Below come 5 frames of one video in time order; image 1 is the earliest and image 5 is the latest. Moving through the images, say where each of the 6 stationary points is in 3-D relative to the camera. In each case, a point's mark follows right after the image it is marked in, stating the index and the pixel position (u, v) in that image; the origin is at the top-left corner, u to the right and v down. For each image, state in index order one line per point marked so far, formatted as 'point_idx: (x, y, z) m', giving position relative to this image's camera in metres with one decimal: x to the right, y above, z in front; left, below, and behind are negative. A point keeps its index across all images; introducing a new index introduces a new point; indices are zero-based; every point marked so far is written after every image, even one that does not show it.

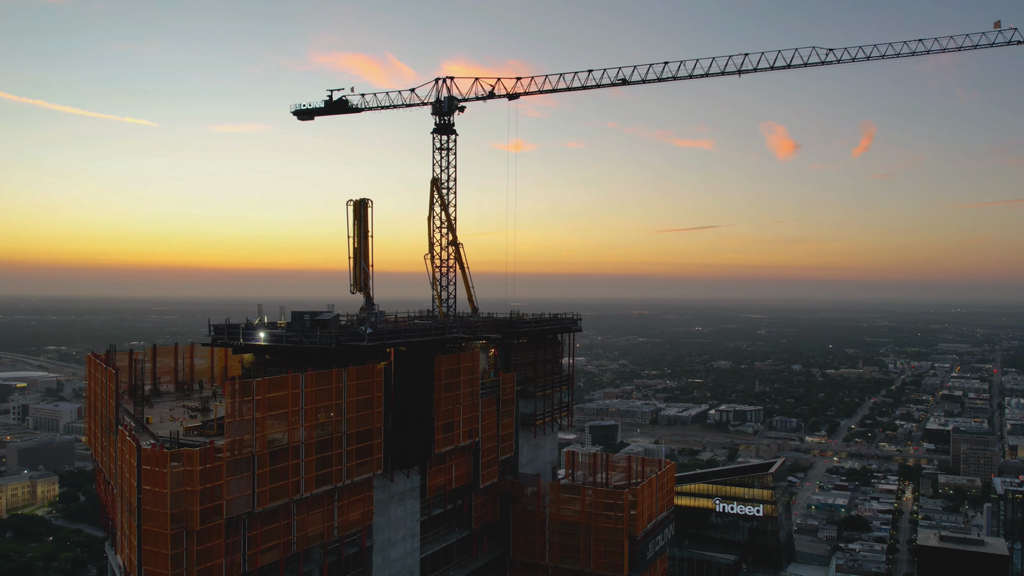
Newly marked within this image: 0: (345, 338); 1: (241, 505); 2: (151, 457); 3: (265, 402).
0: (-4.3, -1.3, +18.1) m
1: (-5.5, -4.4, +14.2) m
2: (-6.9, -3.2, +13.2) m
3: (-5.2, -2.4, +14.8) m
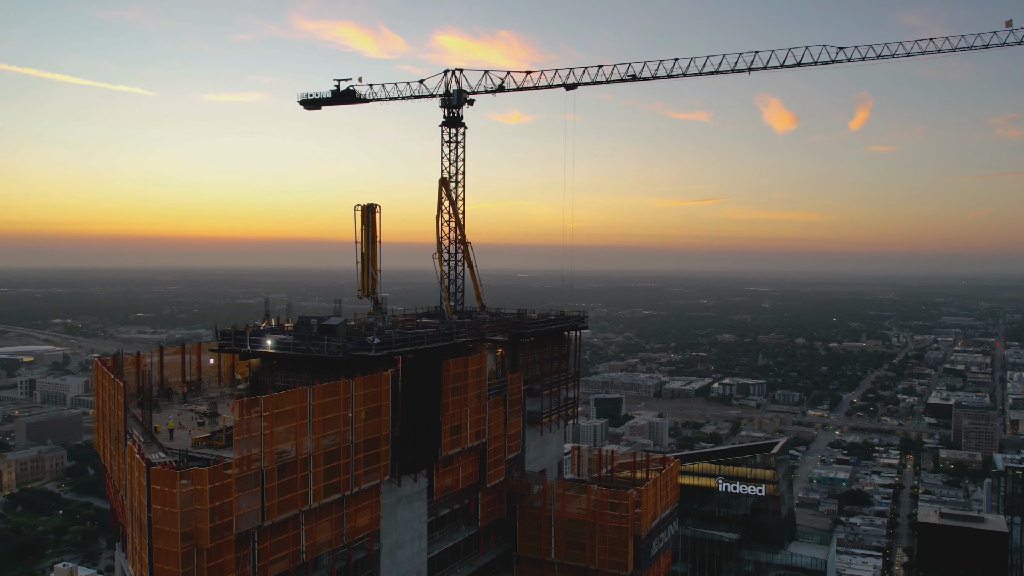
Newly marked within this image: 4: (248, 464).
0: (-4.1, -1.5, +18.1) m
1: (-5.3, -4.8, +14.4) m
2: (-6.7, -3.6, +13.3) m
3: (-5.0, -2.7, +14.8) m
4: (-5.4, -3.6, +14.3) m
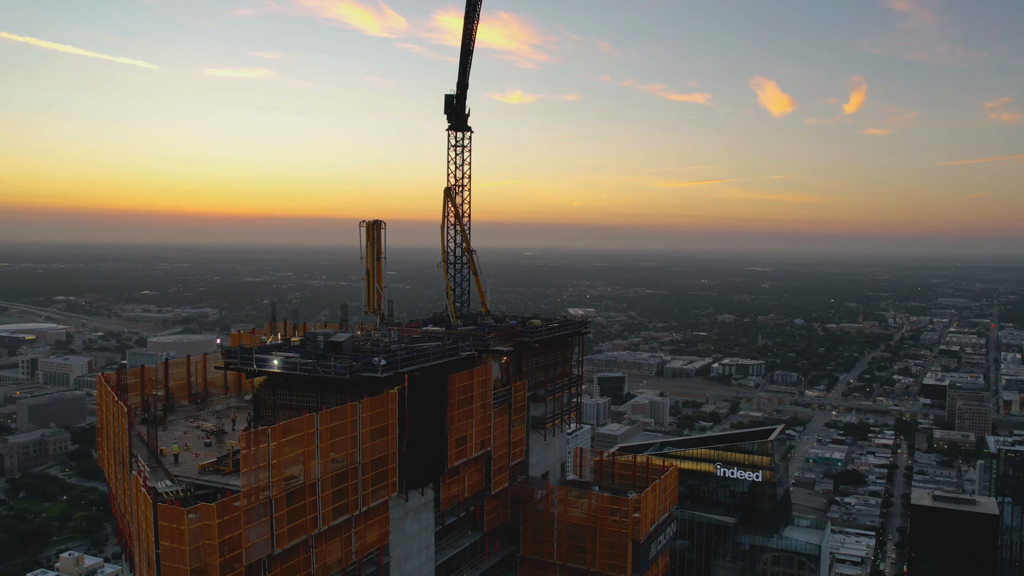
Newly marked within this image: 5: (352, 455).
0: (-4.0, -2.1, +18.4) m
1: (-5.2, -5.4, +14.8) m
2: (-6.6, -4.3, +13.7) m
3: (-4.9, -3.4, +15.2) m
4: (-5.3, -4.3, +14.7) m
5: (-3.9, -4.1, +17.0) m
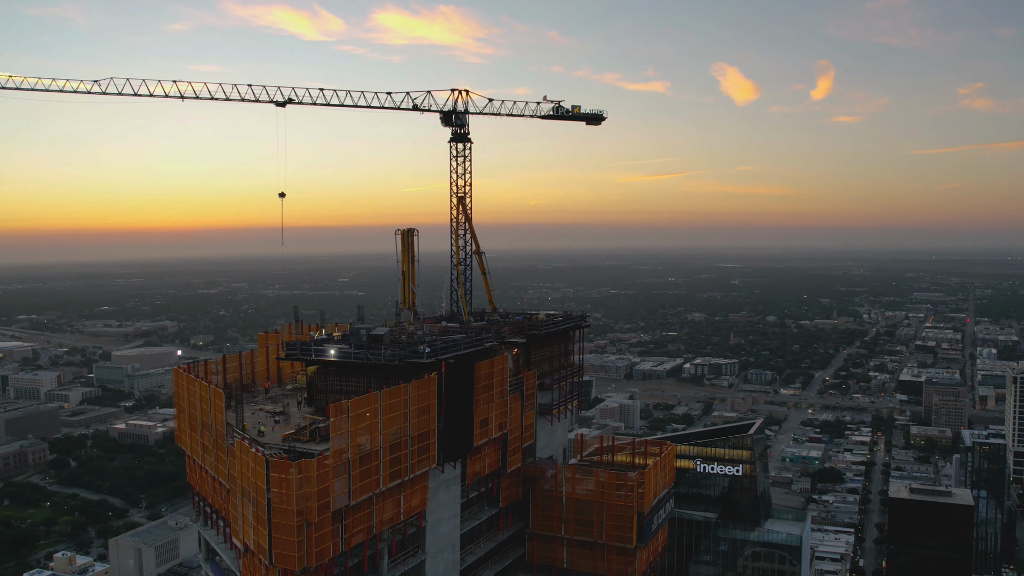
0: (-3.3, -2.0, +21.3) m
1: (-4.4, -5.4, +17.7) m
2: (-5.7, -4.2, +16.6) m
3: (-4.1, -3.3, +18.1) m
4: (-4.4, -4.2, +17.6) m
5: (-3.1, -4.0, +19.9) m
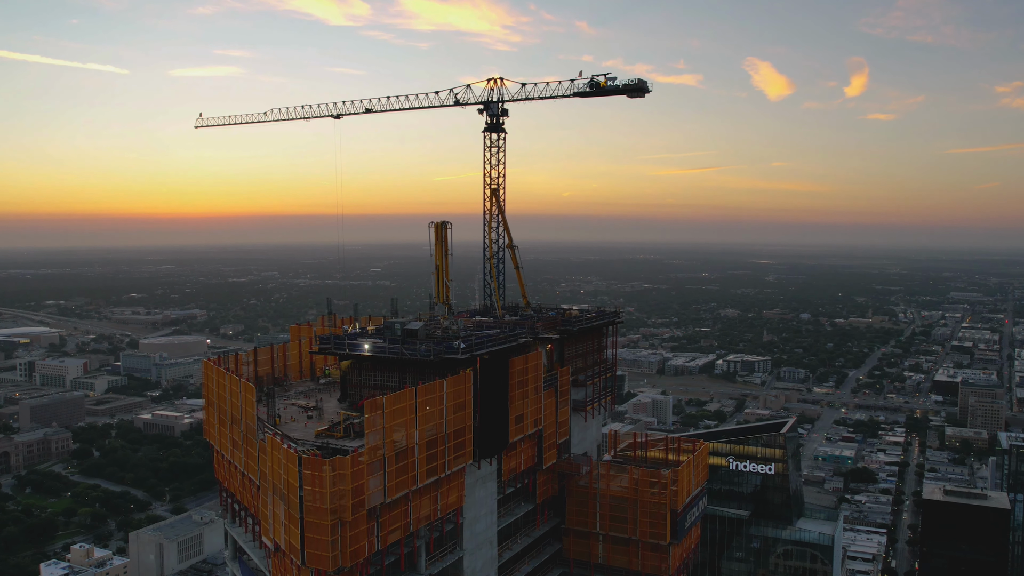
0: (-2.2, -1.9, +21.2) m
1: (-3.4, -5.2, +17.6) m
2: (-4.8, -4.1, +16.5) m
3: (-3.1, -3.2, +18.0) m
4: (-3.5, -4.1, +17.5) m
5: (-2.1, -3.9, +19.7) m
